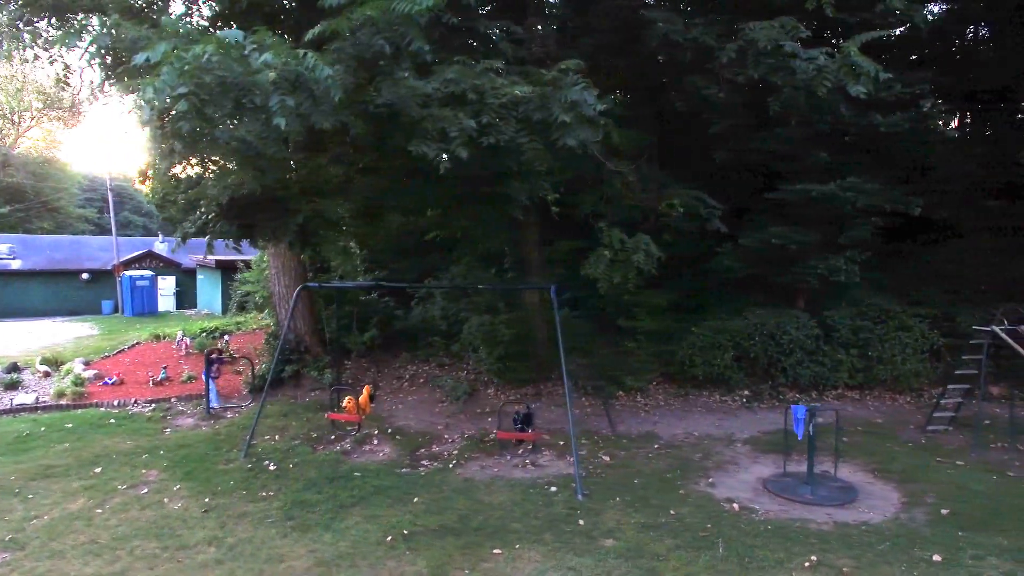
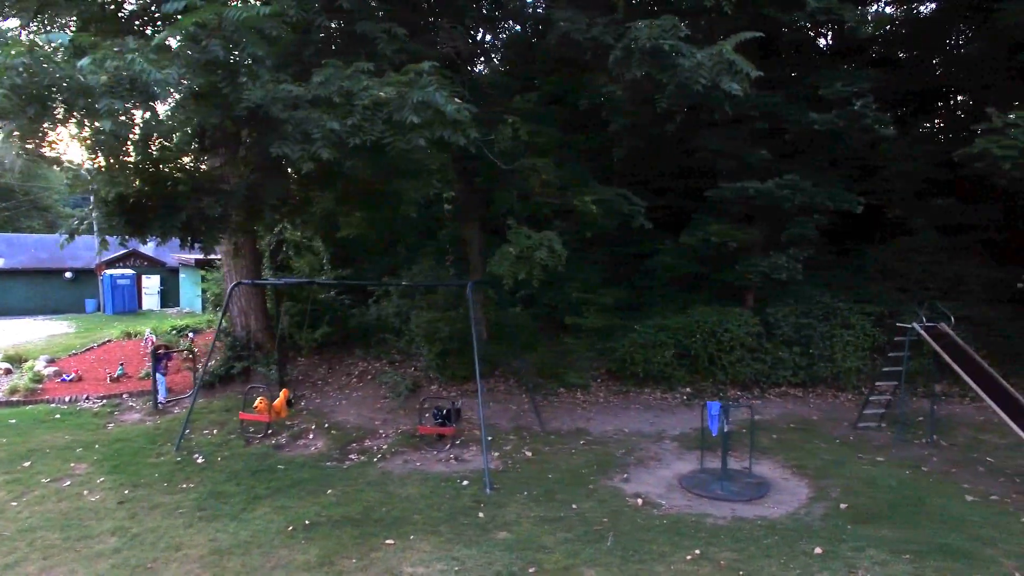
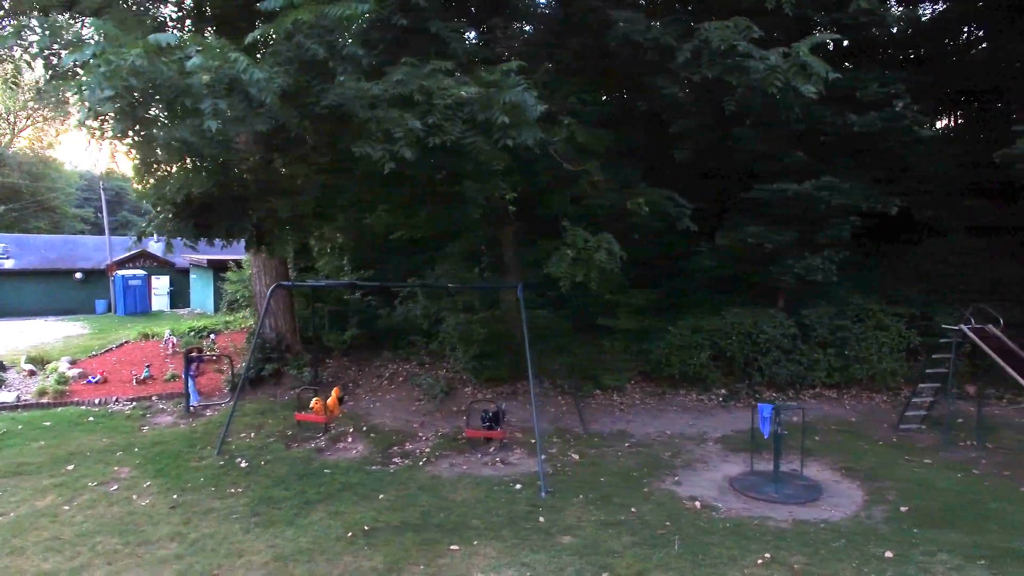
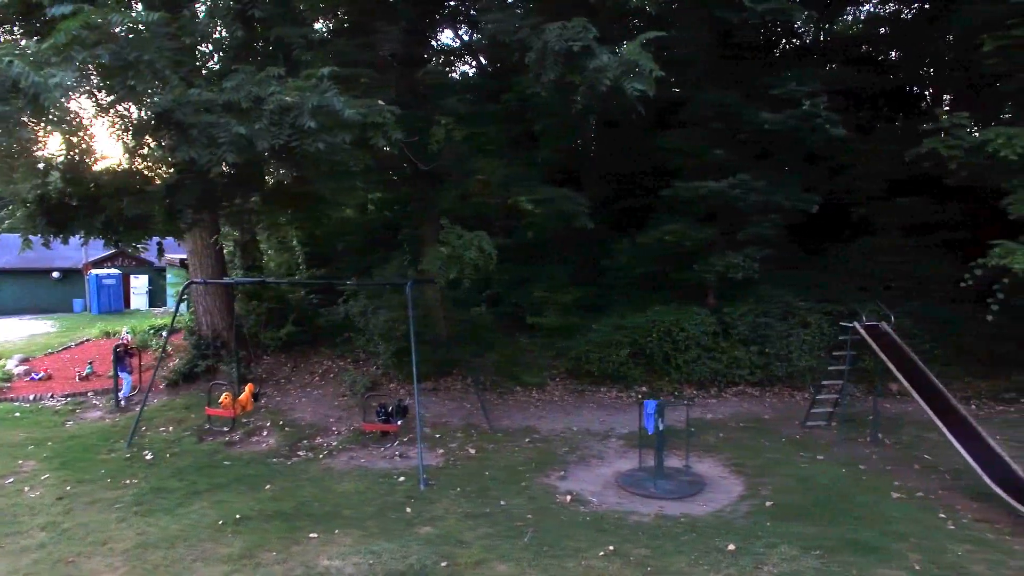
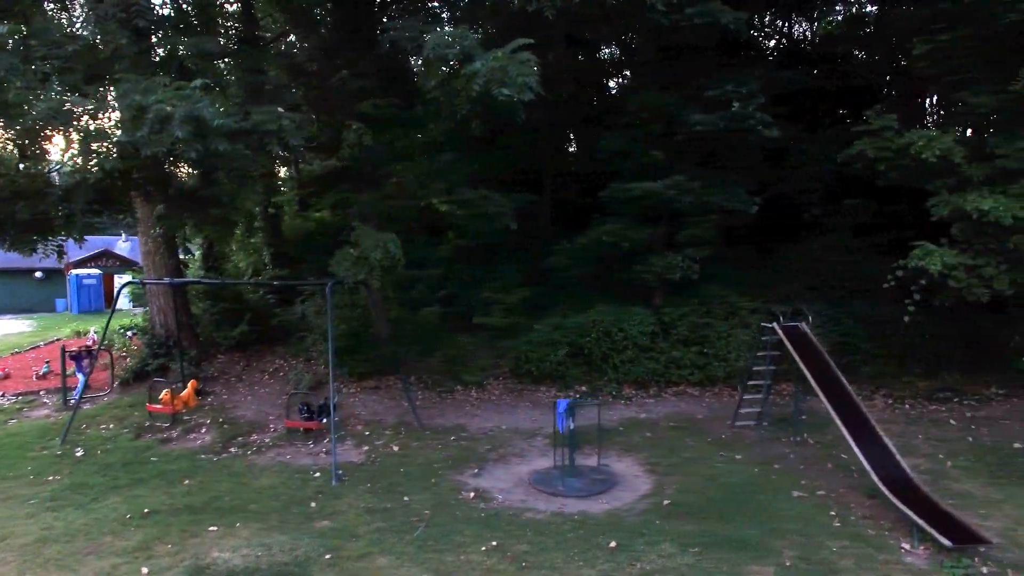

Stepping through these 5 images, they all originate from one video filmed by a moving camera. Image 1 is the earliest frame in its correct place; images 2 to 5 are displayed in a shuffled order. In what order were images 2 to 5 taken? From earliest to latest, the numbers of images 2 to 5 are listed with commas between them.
3, 2, 4, 5
